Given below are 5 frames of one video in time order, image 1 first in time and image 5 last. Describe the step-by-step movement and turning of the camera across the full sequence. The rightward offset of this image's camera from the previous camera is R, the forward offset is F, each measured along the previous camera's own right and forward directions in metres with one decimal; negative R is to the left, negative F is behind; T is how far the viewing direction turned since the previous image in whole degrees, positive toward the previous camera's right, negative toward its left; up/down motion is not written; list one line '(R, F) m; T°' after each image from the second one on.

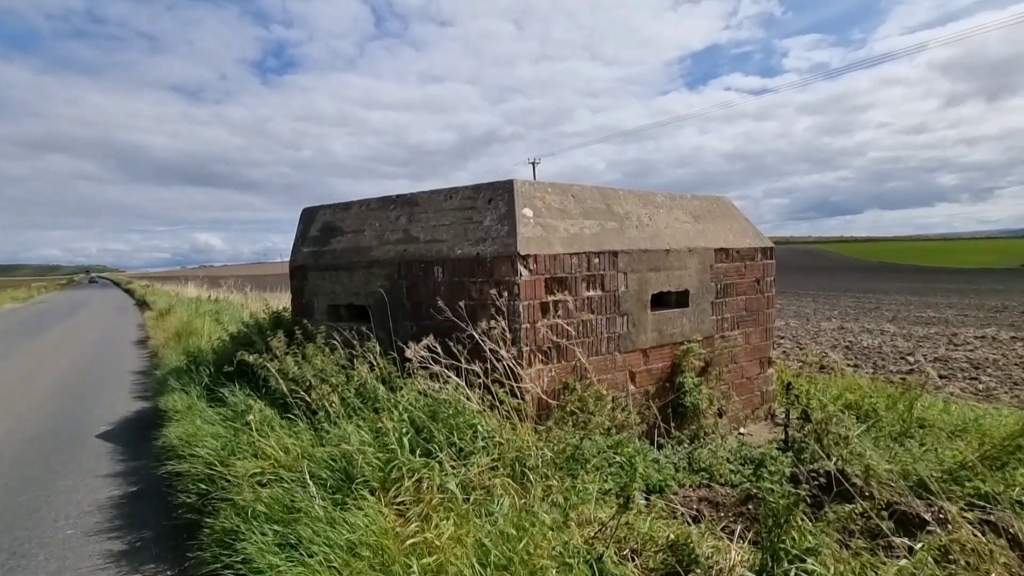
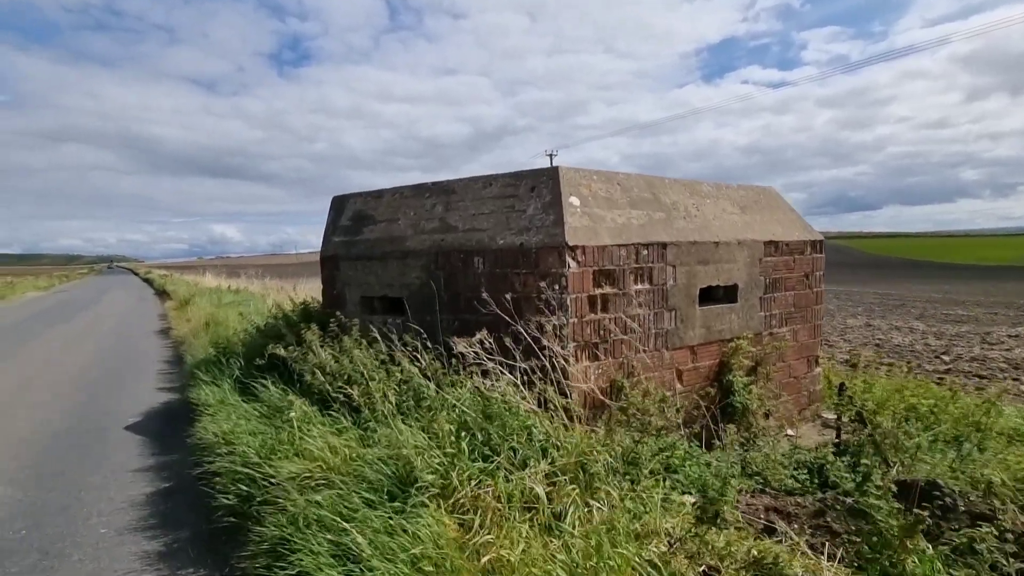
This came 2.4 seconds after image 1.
(-0.3, +0.2) m; -1°
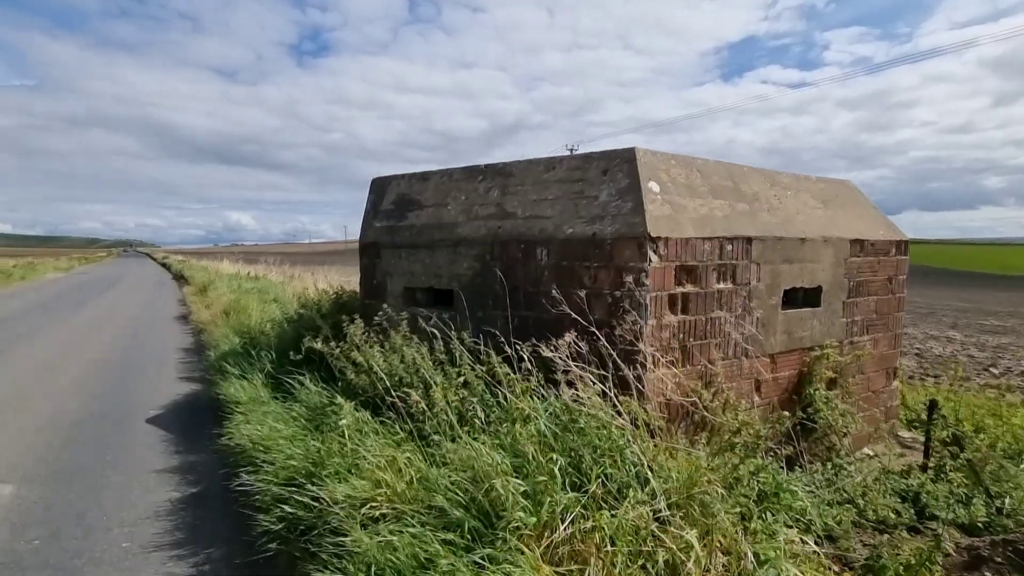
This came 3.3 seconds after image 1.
(-0.5, +0.5) m; -1°
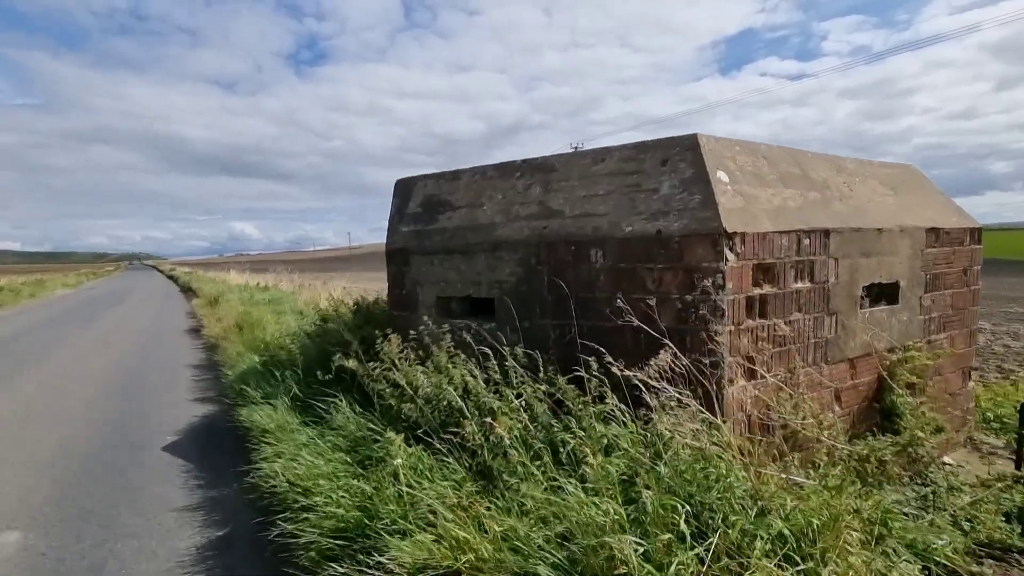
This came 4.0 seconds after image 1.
(-0.4, +0.5) m; -1°
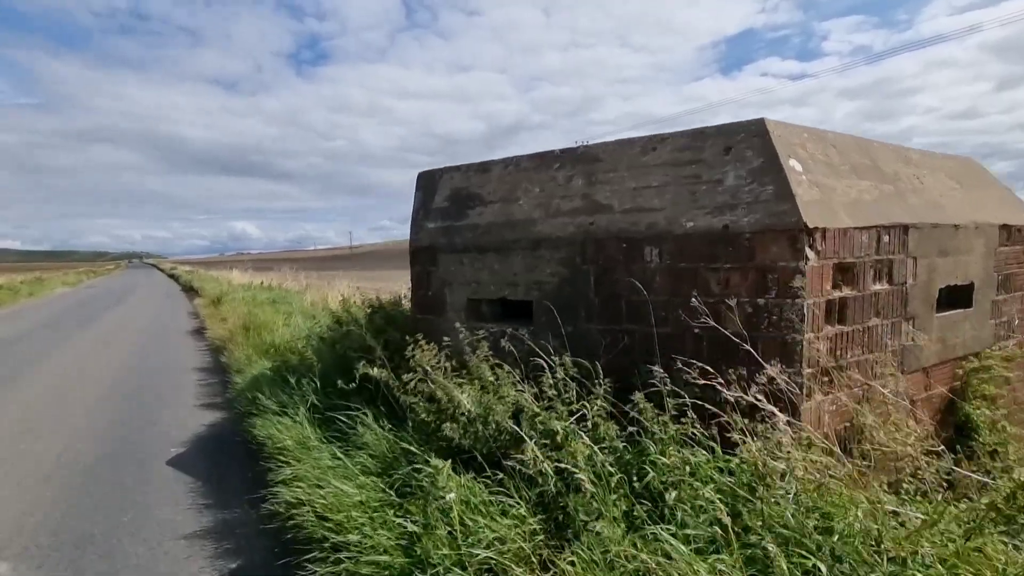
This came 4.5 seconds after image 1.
(-0.3, +0.4) m; 0°
